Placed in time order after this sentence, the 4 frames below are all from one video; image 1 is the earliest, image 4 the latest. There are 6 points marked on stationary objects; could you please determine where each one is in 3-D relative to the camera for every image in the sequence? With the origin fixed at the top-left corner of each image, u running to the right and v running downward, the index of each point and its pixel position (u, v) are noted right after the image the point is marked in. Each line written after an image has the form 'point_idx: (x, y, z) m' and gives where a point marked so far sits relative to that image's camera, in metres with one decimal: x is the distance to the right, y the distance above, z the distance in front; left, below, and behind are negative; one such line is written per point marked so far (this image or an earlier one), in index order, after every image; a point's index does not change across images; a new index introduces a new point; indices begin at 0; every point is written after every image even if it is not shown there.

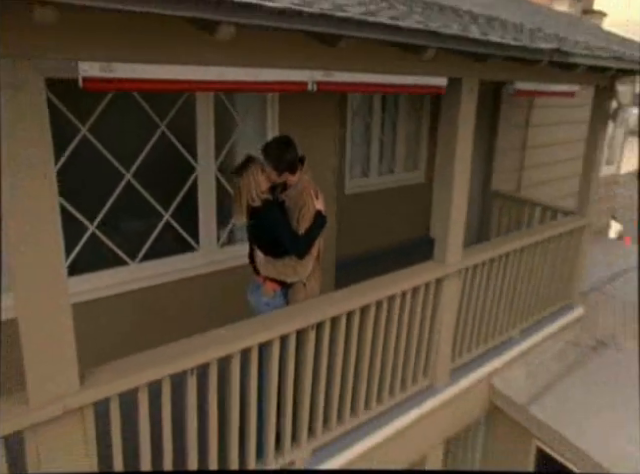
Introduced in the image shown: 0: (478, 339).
0: (+1.5, -1.0, +4.6) m
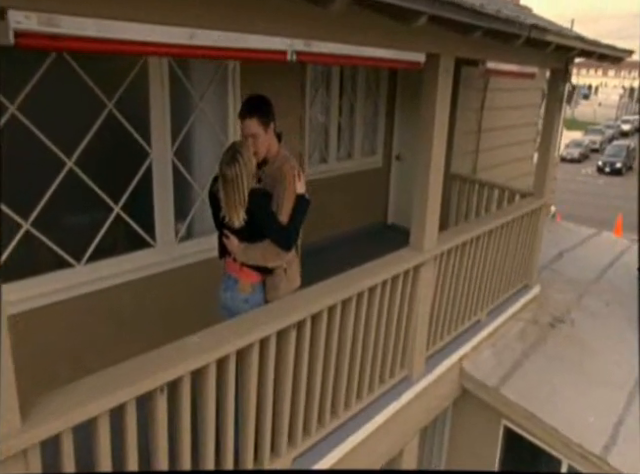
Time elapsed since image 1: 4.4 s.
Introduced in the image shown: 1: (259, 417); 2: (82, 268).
0: (+1.2, -0.8, +4.5) m
1: (-0.4, -1.1, +2.9) m
2: (-1.6, -0.2, +3.4) m
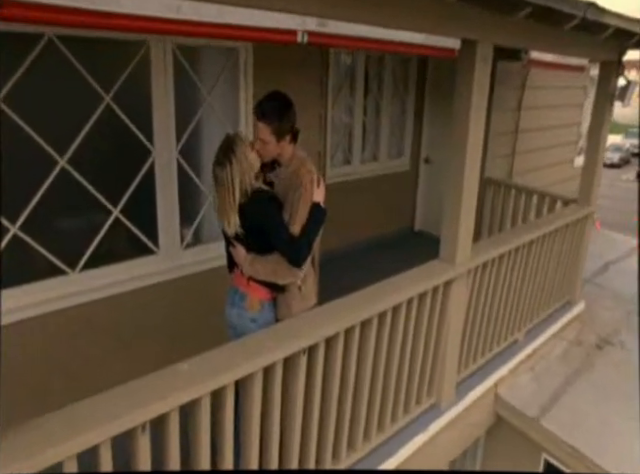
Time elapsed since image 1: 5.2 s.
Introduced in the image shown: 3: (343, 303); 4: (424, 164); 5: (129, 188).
0: (+1.4, -0.9, +4.0) m
1: (-0.3, -1.1, +2.5) m
2: (-1.5, -0.2, +3.1) m
3: (+0.1, -0.4, +2.7) m
4: (+1.4, +1.0, +6.6) m
5: (-1.2, +0.3, +3.2) m
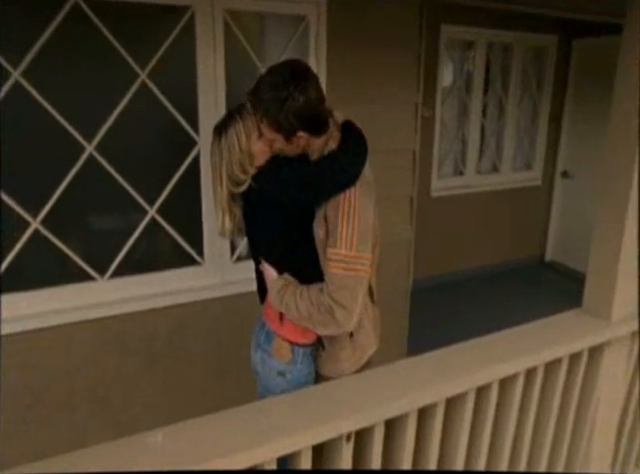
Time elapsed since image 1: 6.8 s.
0: (+1.8, -1.1, +2.7) m
1: (-0.1, -1.2, +1.7) m
2: (-1.1, -0.3, +2.5) m
3: (+0.4, -0.5, +1.8) m
4: (+2.6, +0.6, +5.3) m
5: (-0.8, +0.3, +2.6) m
